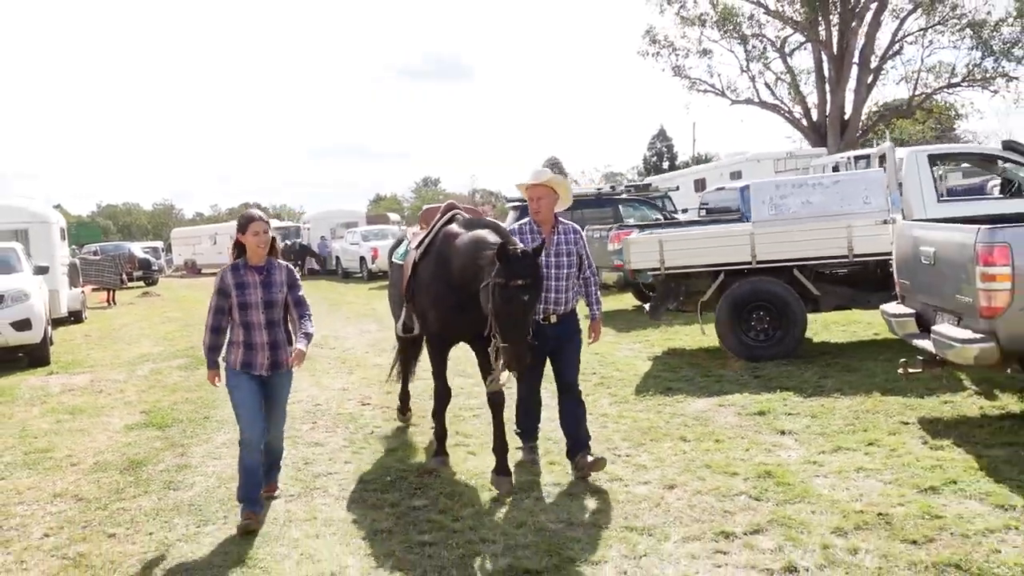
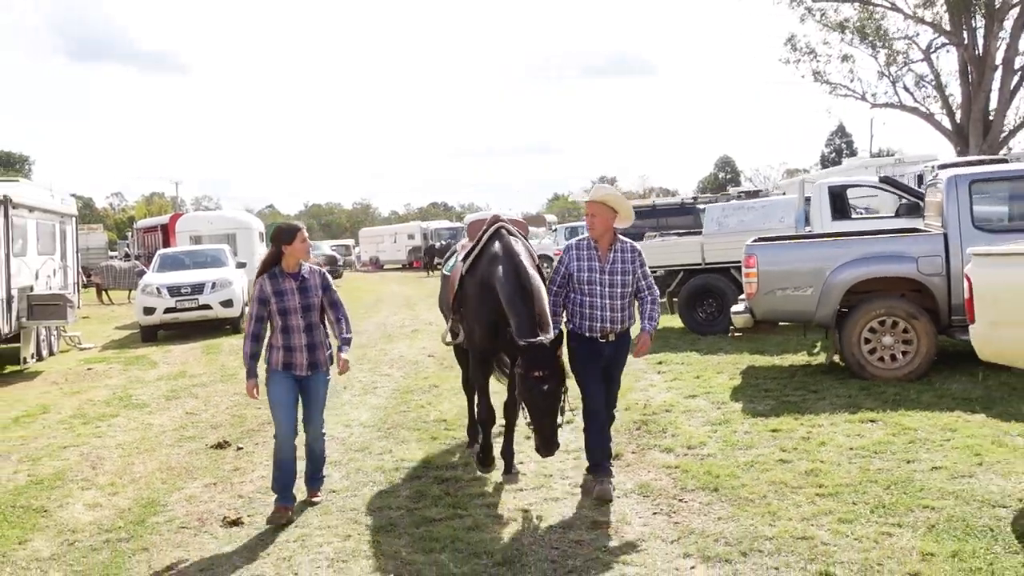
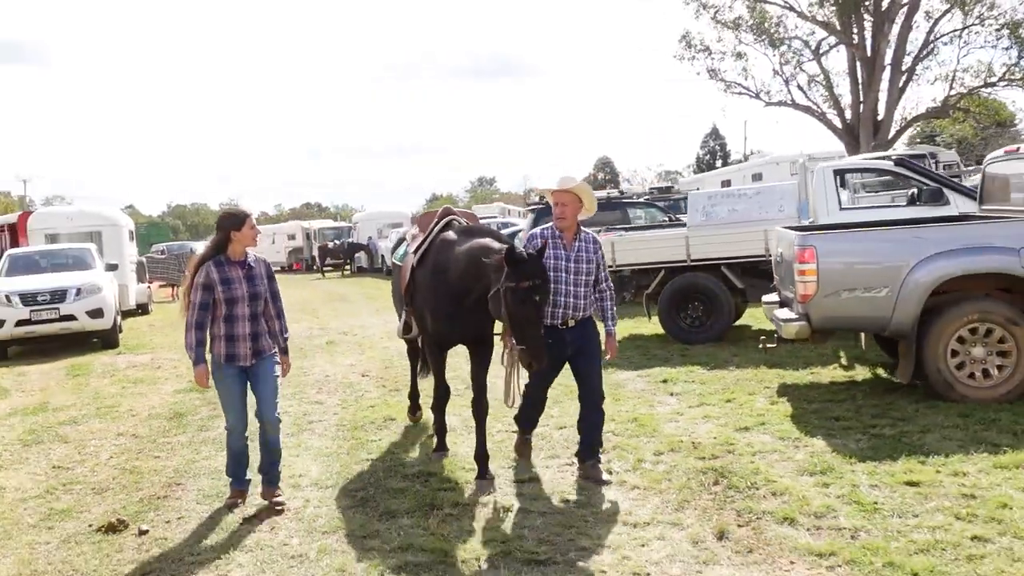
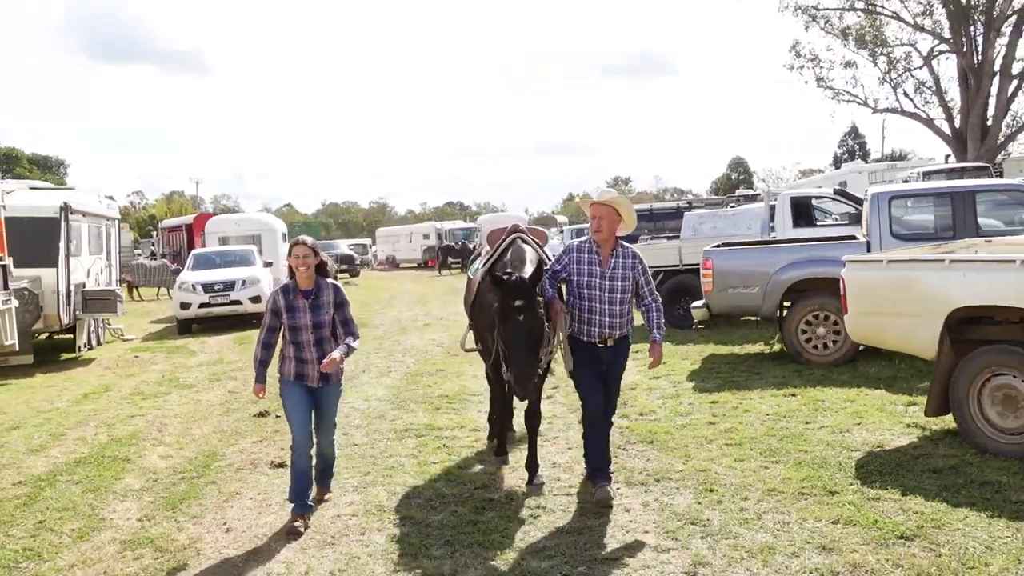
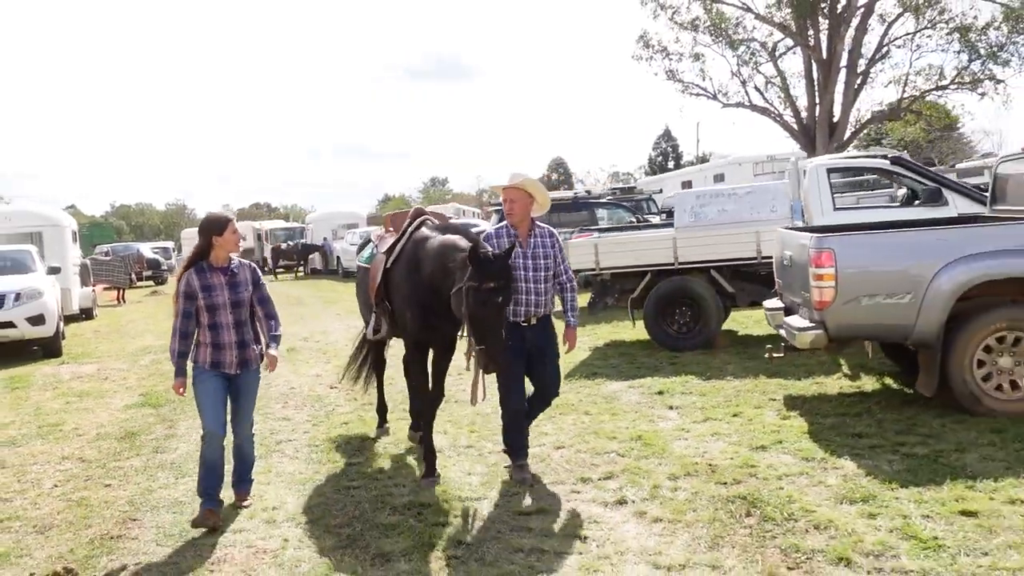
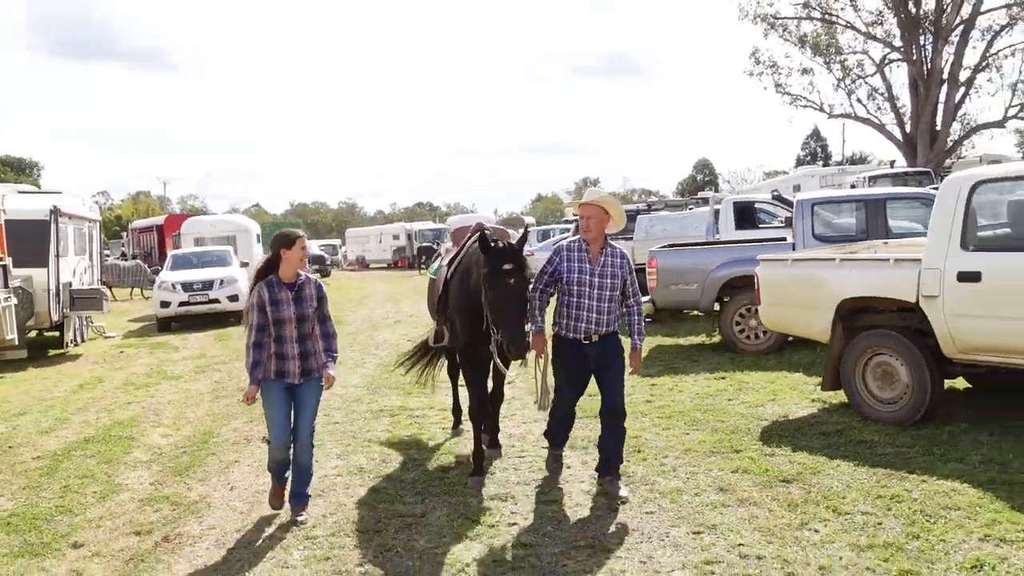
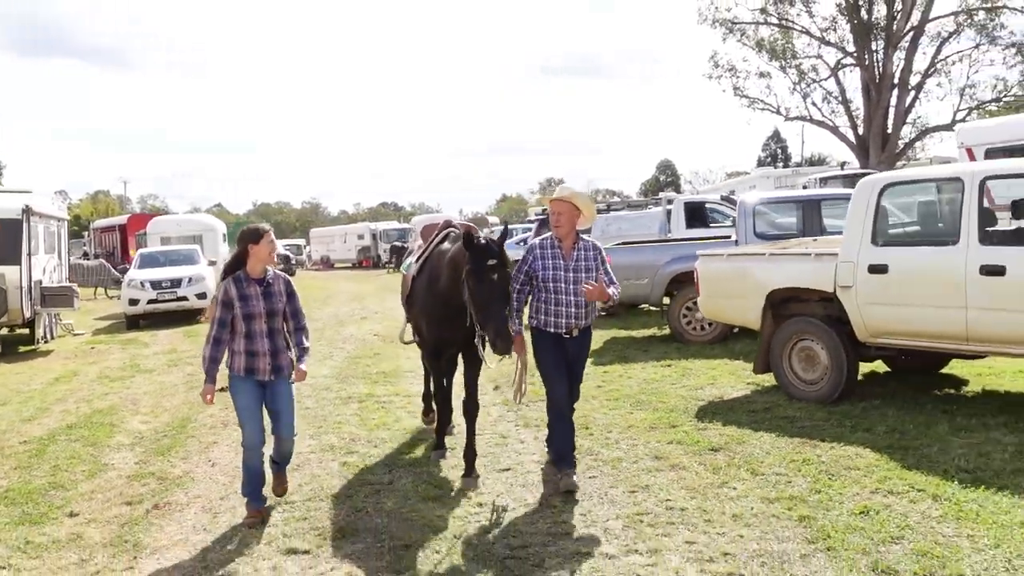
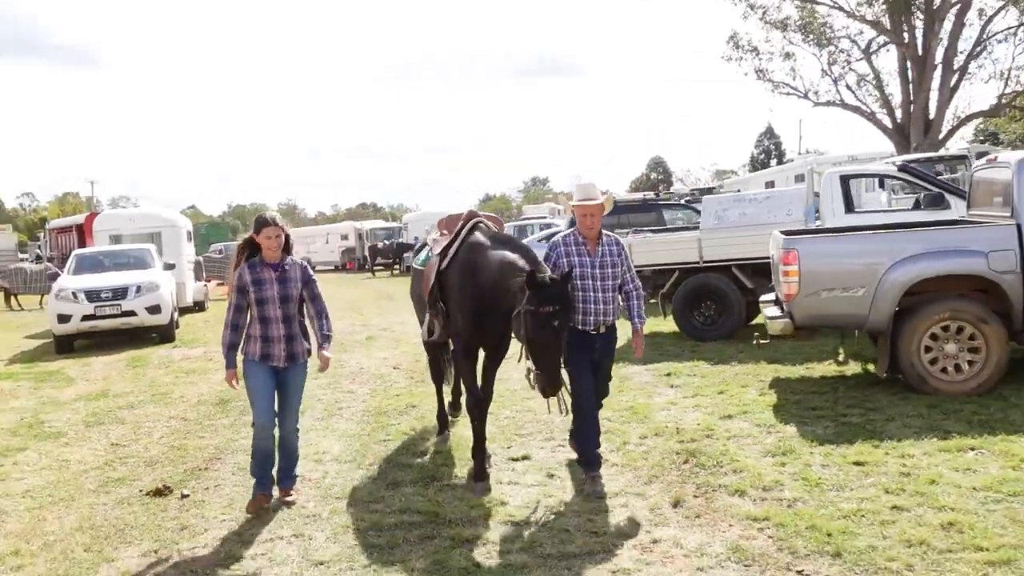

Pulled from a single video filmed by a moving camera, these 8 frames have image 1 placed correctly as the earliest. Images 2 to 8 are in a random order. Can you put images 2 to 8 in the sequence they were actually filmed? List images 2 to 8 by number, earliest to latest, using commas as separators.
5, 3, 8, 2, 4, 6, 7
